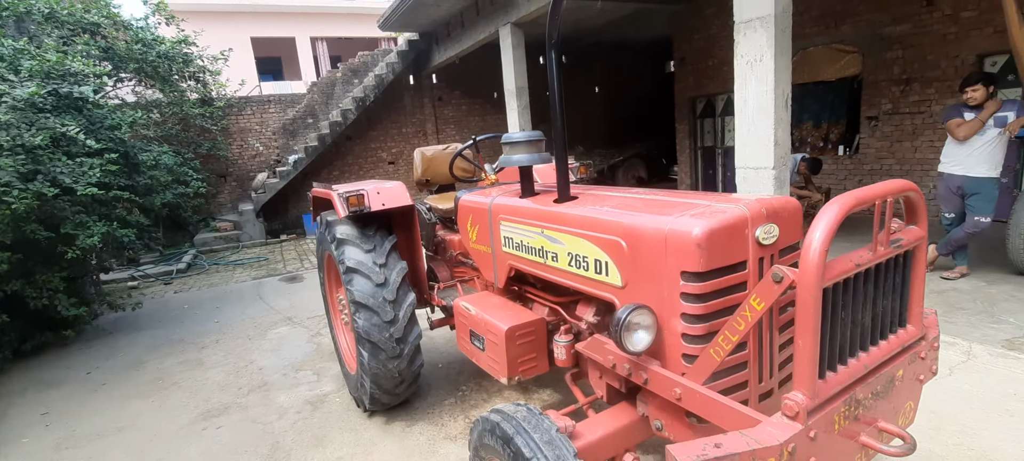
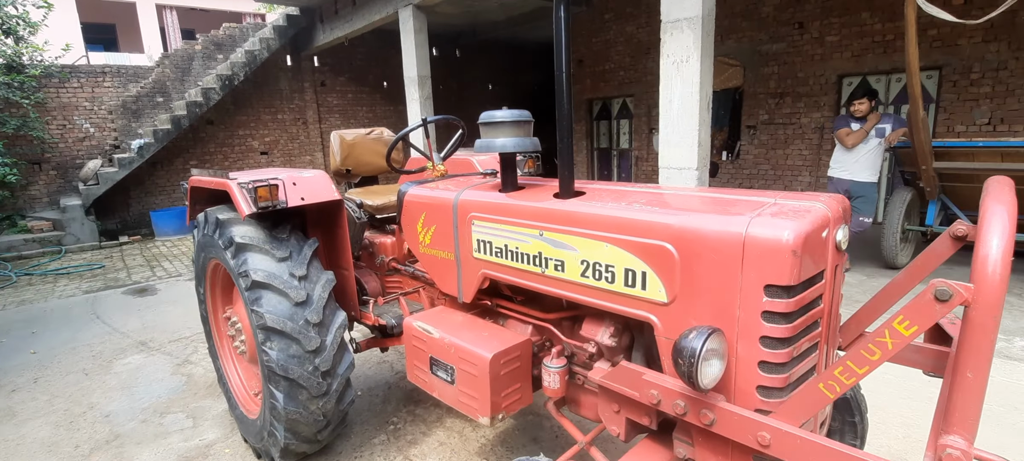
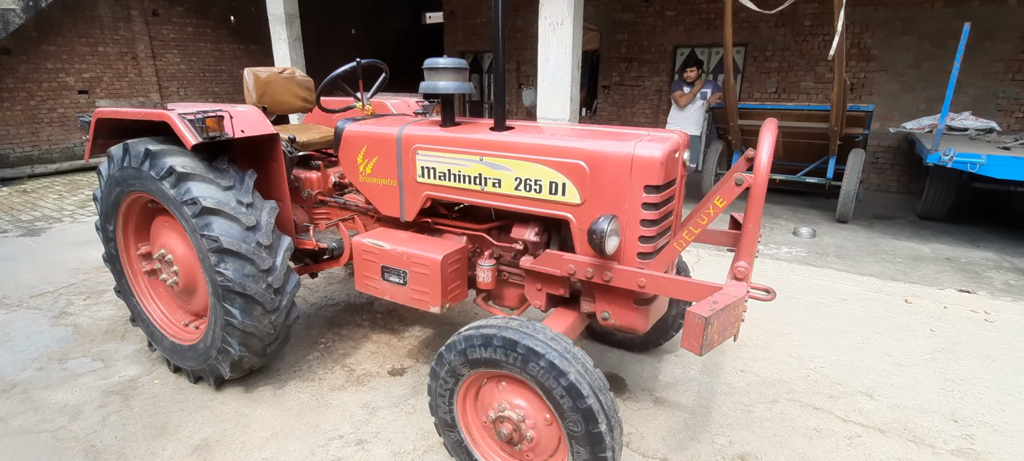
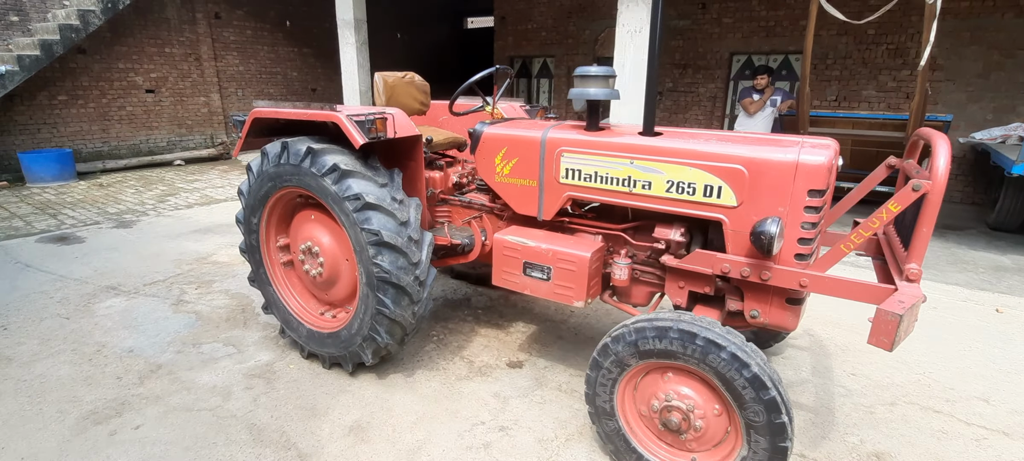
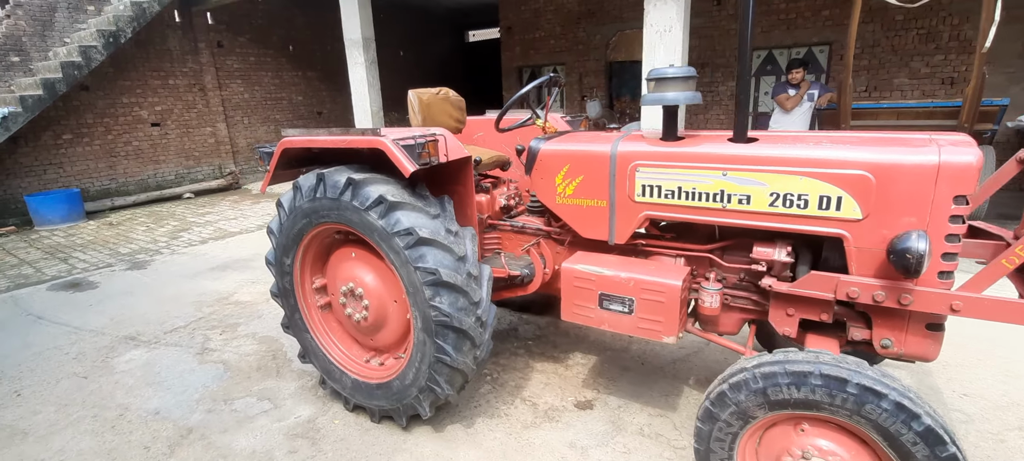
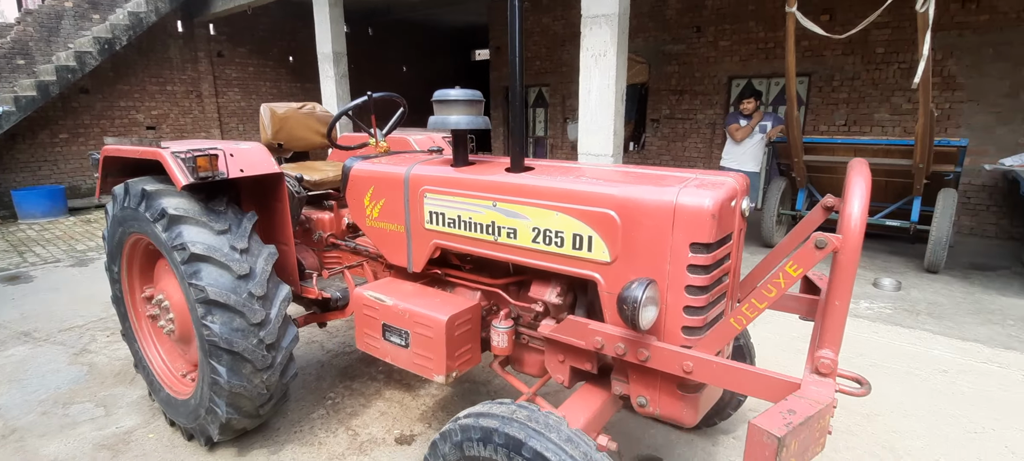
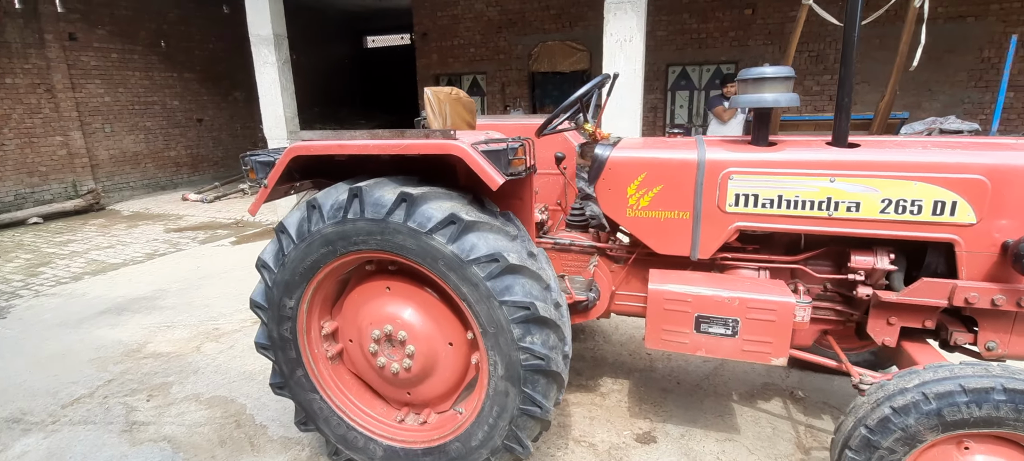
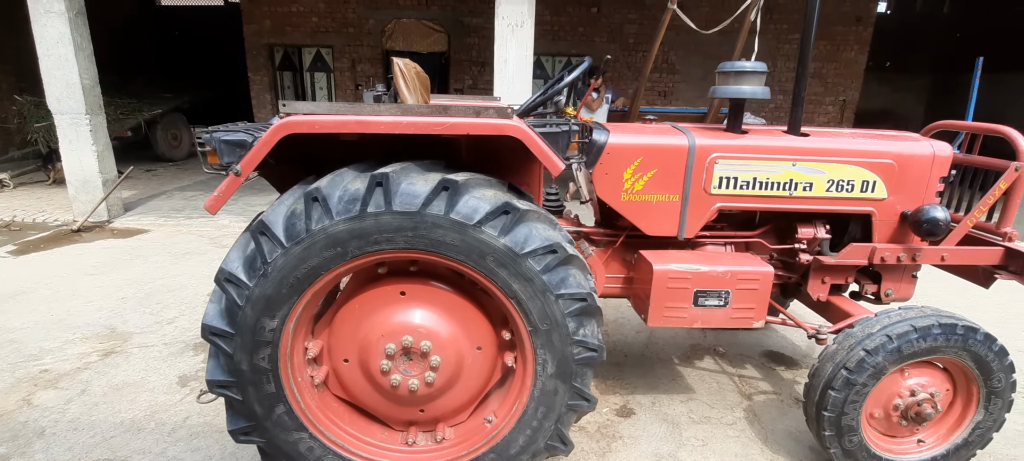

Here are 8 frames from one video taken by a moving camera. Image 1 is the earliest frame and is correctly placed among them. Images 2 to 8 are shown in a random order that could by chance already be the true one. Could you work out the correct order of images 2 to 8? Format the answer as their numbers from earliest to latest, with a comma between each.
2, 6, 3, 4, 5, 7, 8
